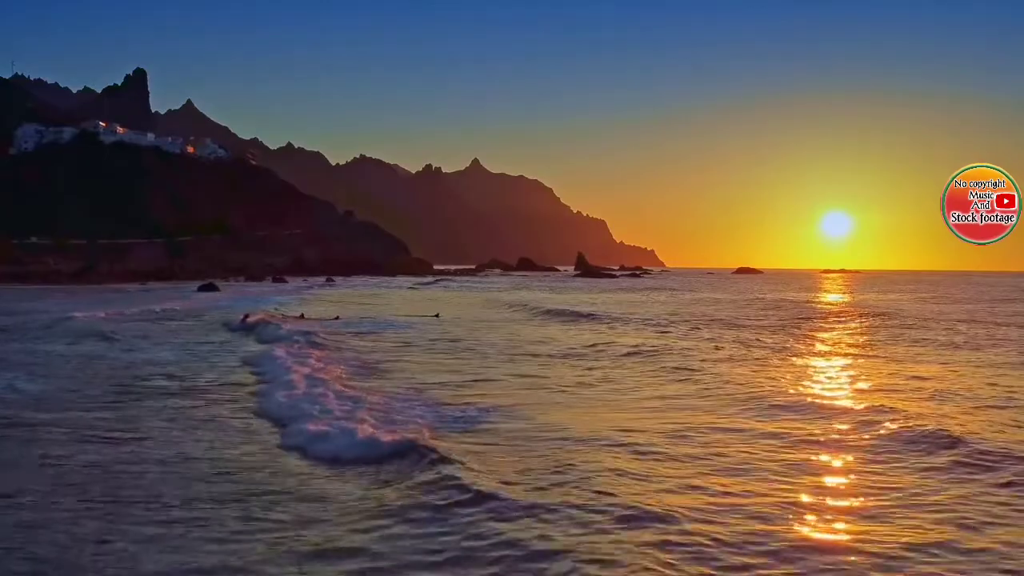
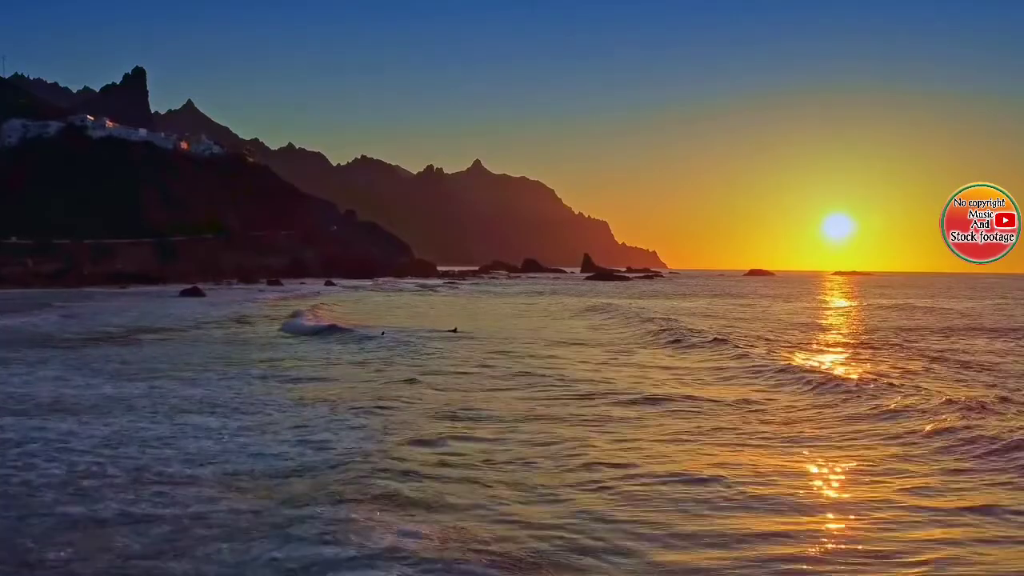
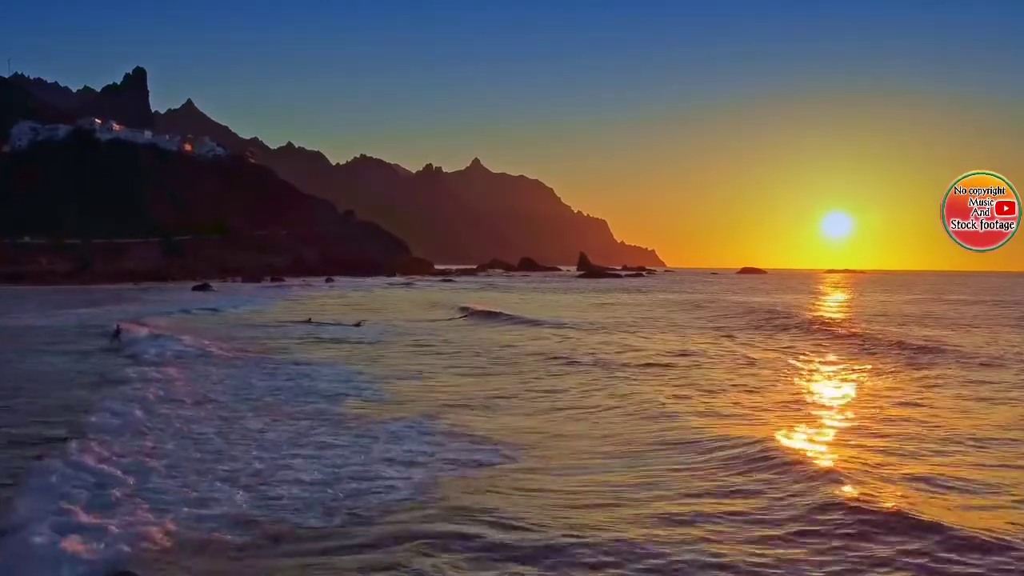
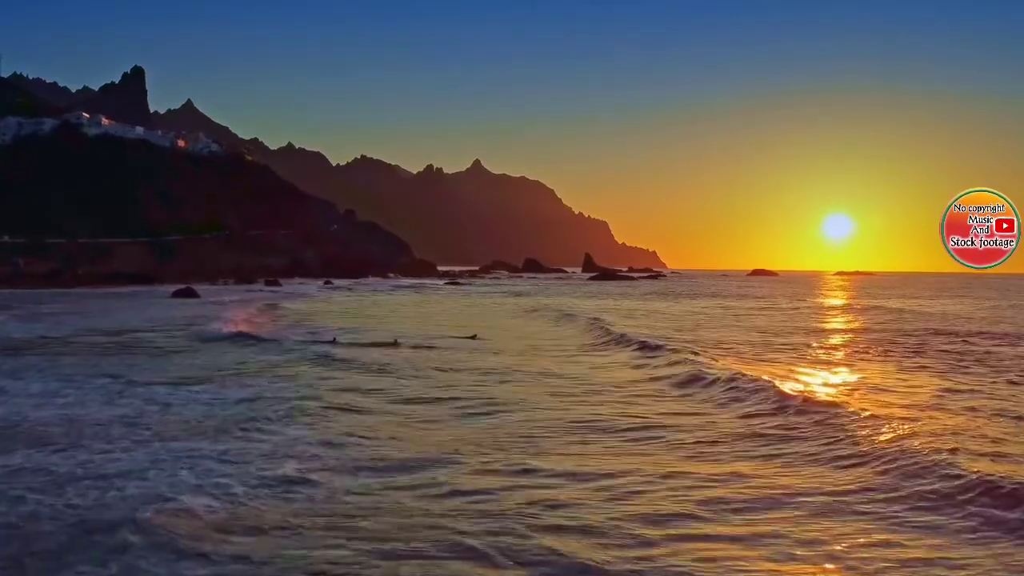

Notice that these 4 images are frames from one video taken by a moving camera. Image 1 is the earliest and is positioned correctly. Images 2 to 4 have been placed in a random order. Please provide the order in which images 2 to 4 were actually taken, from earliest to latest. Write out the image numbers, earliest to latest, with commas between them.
3, 2, 4
